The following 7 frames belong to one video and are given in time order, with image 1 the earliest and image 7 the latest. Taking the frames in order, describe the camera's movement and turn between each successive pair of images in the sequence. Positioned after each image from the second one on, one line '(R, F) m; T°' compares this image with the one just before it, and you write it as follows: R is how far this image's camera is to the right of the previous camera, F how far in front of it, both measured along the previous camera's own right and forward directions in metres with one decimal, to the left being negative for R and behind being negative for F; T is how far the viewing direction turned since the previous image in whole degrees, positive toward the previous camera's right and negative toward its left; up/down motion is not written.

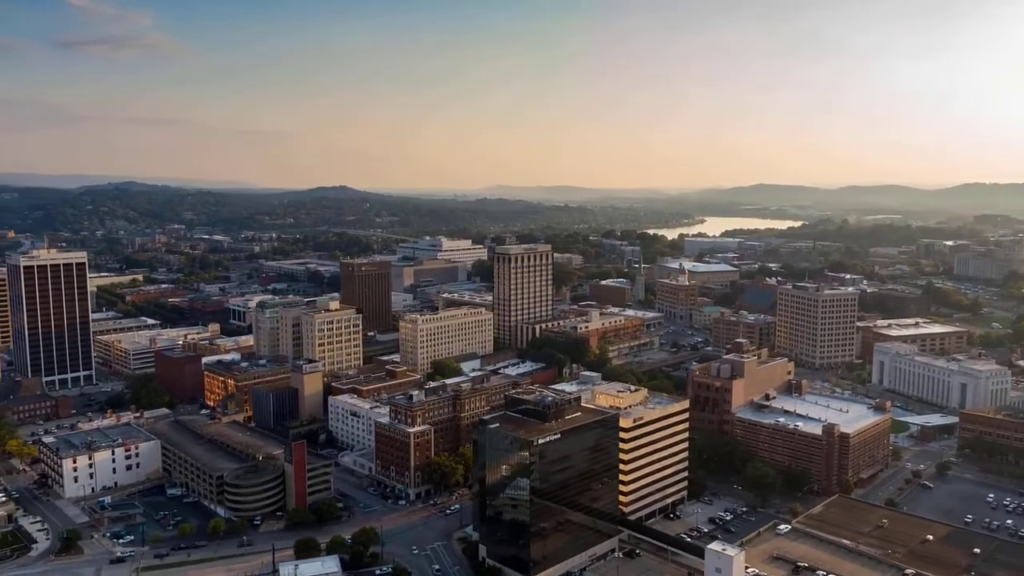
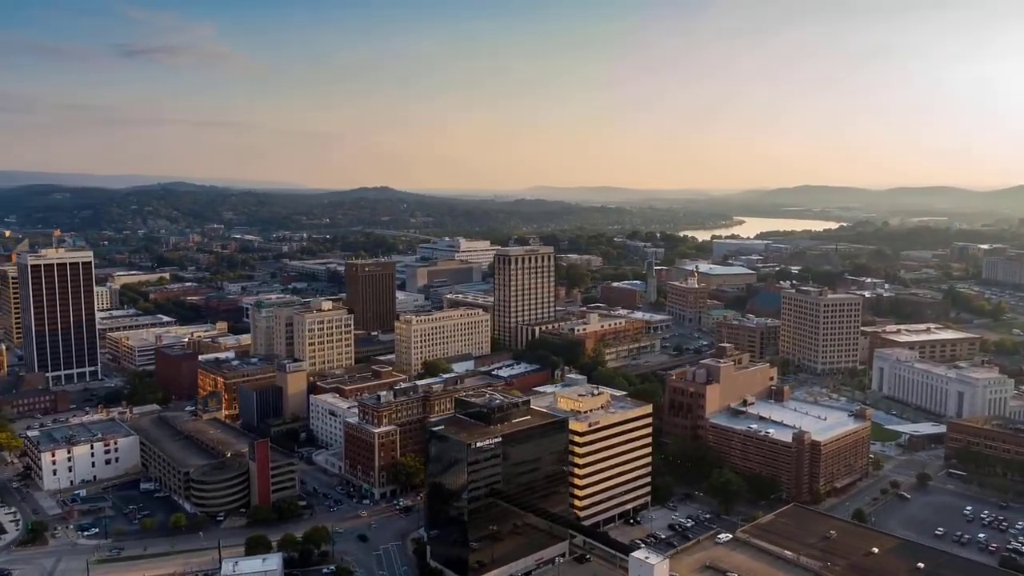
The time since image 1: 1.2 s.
(+4.0, +0.2) m; -3°
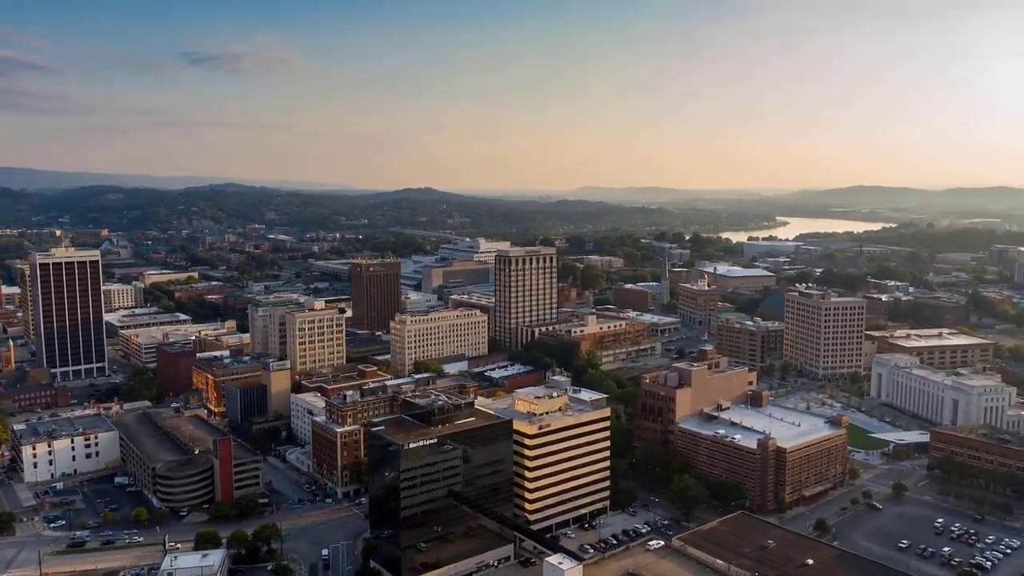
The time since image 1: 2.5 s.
(+4.4, +0.3) m; -3°
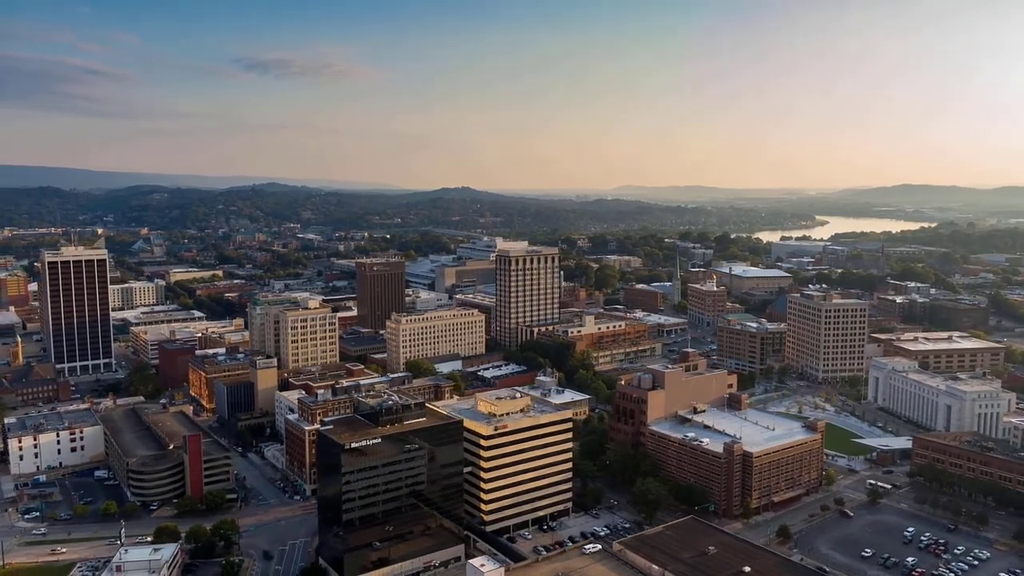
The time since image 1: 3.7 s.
(+3.8, +0.2) m; -3°
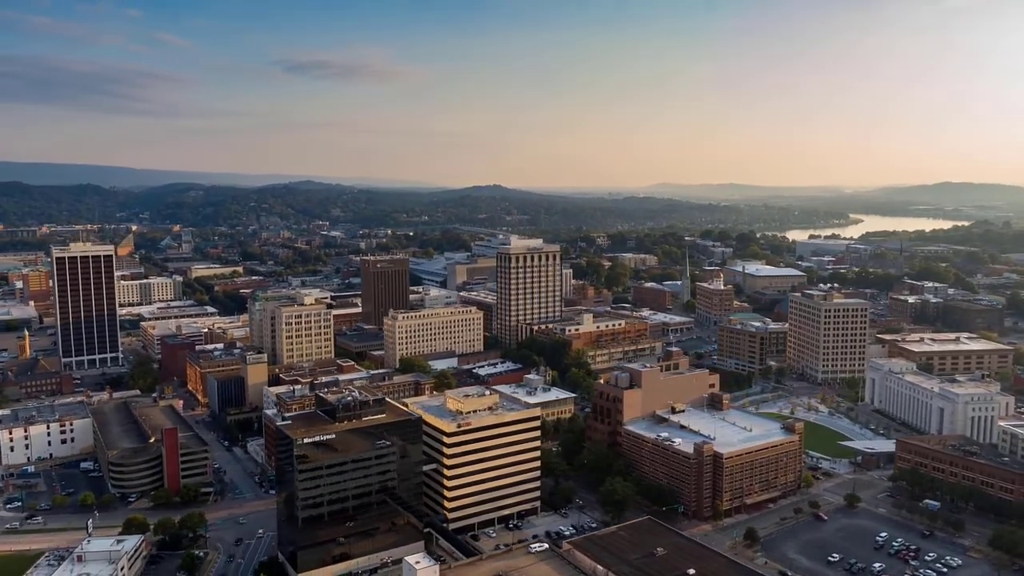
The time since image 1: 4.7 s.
(+3.2, +0.2) m; -2°
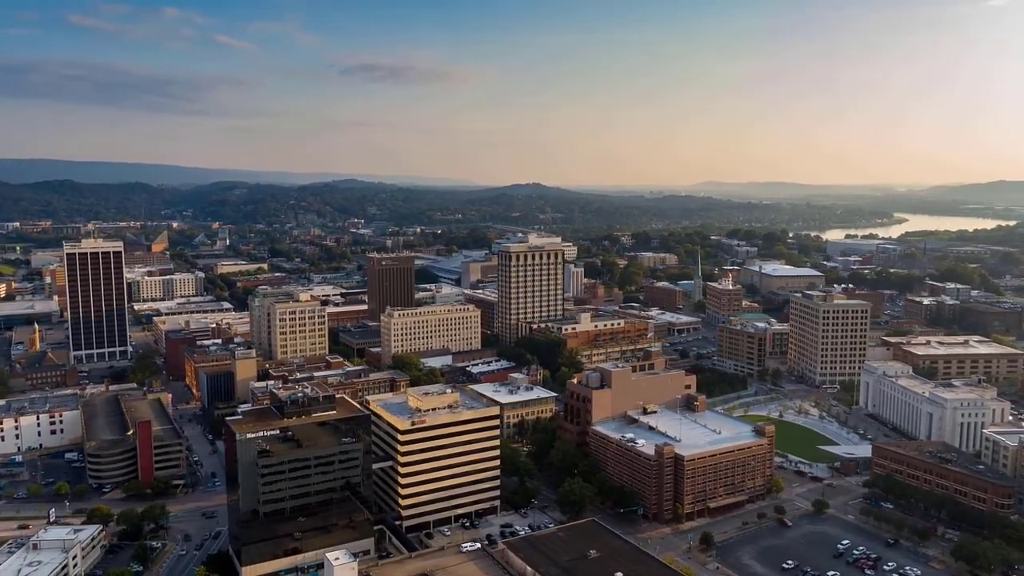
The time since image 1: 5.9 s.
(+4.0, +0.2) m; -3°
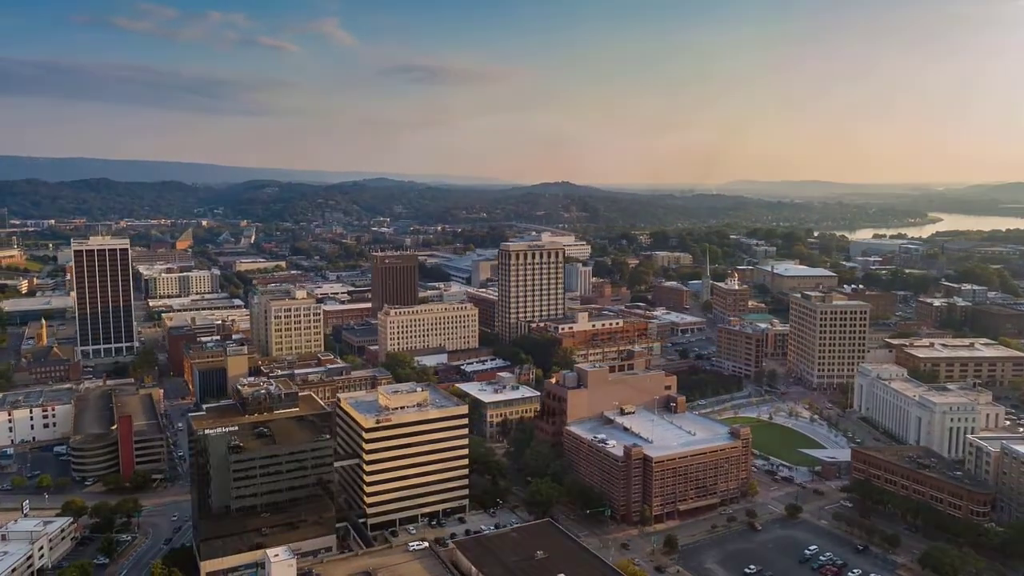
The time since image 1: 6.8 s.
(+3.0, +0.2) m; -2°
